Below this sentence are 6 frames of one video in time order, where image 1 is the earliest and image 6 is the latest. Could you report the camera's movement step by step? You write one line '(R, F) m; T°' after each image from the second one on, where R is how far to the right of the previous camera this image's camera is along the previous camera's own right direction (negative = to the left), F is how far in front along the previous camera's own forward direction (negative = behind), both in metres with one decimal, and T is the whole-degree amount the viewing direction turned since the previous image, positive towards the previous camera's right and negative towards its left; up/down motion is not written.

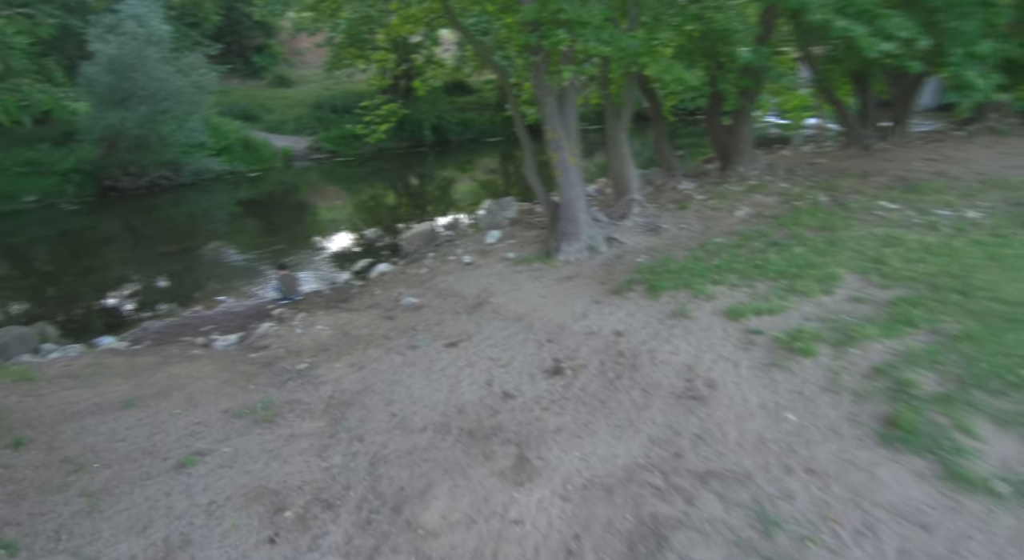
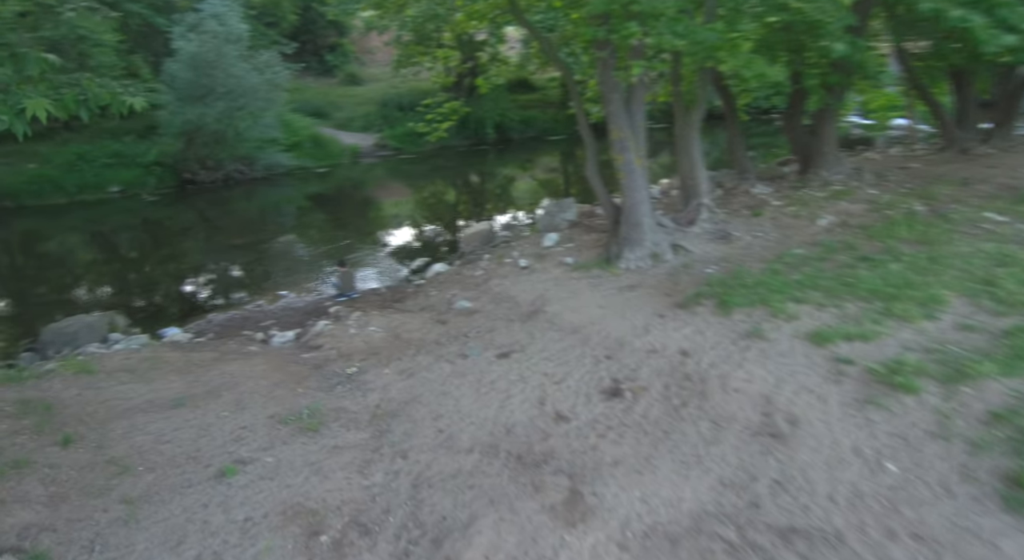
(0.0, +0.3) m; -6°
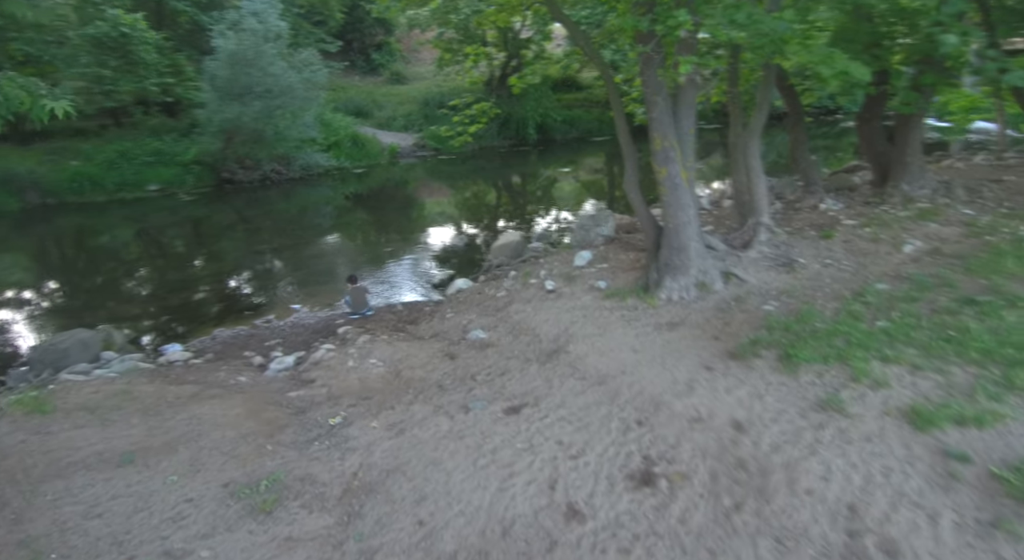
(+0.2, +0.9) m; -4°
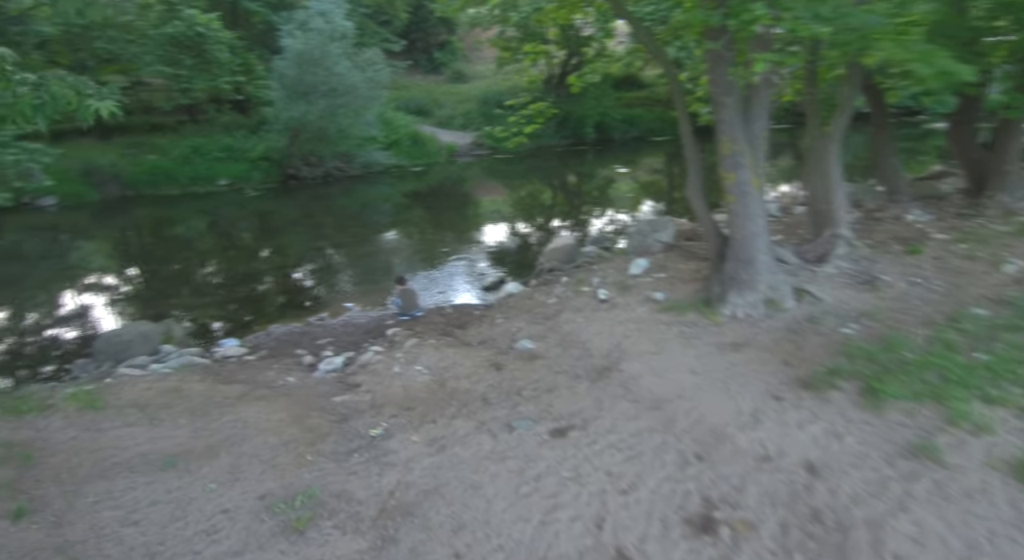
(0.0, +0.2) m; -5°
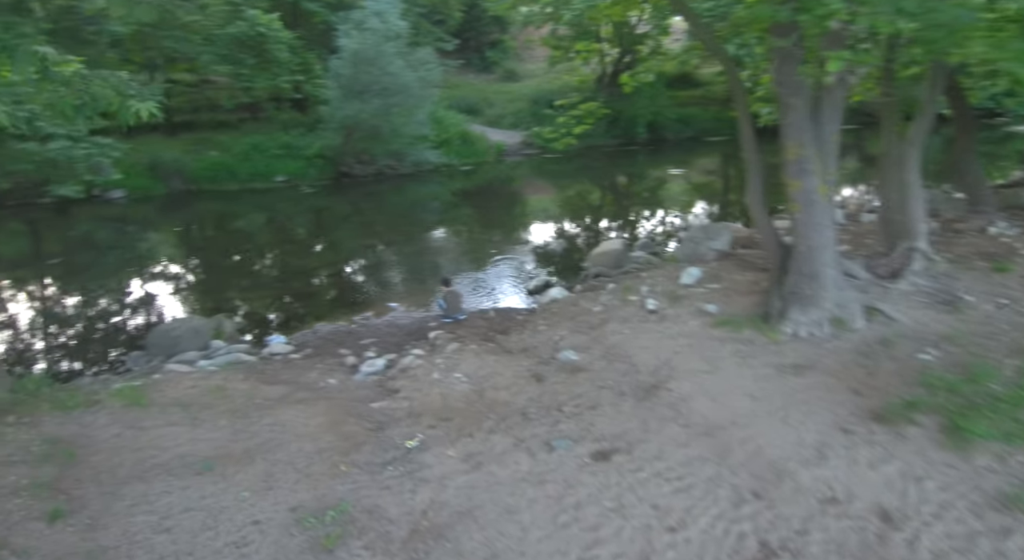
(0.0, +0.2) m; -5°
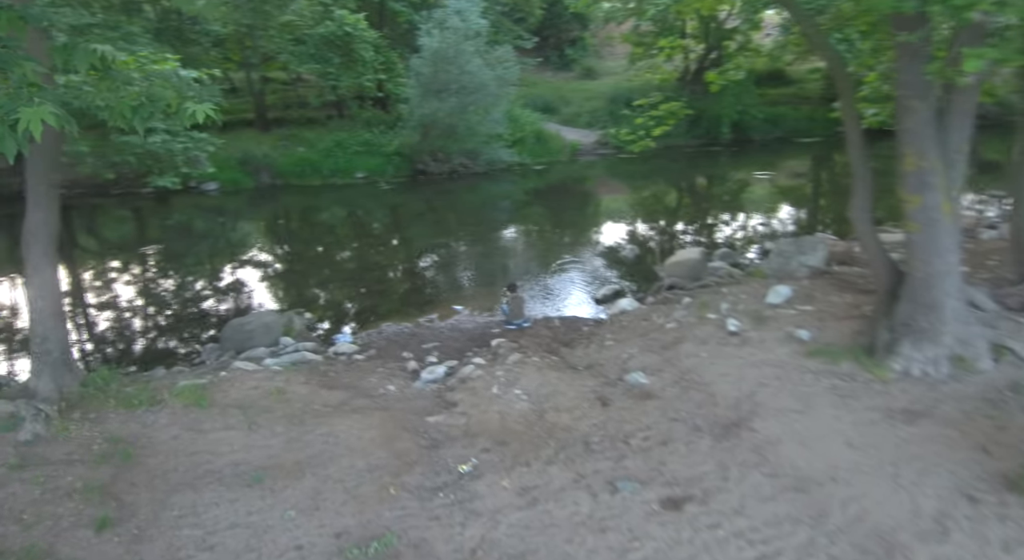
(0.0, +0.3) m; -7°
